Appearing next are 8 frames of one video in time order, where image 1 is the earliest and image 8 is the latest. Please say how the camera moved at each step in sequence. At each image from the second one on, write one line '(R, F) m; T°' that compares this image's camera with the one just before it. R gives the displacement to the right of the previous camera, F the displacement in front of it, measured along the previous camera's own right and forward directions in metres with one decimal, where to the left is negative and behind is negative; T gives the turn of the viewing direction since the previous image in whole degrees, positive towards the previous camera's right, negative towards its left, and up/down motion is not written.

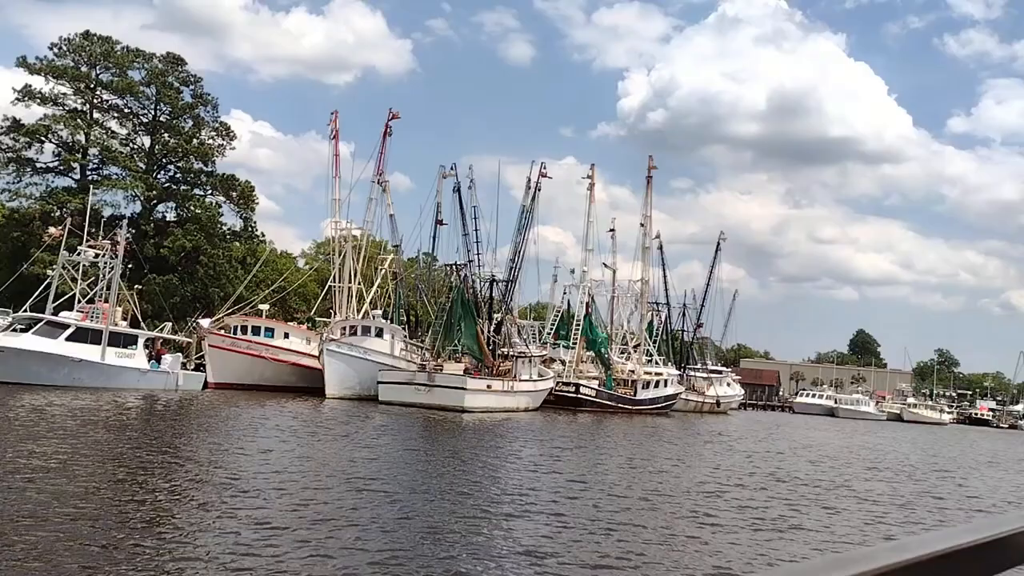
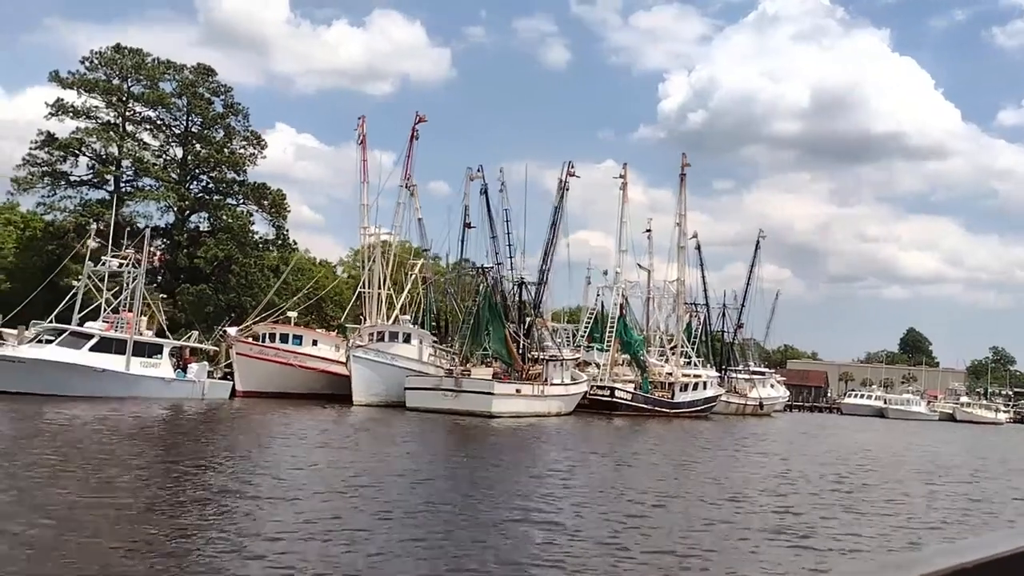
(+0.8, +1.1) m; -3°
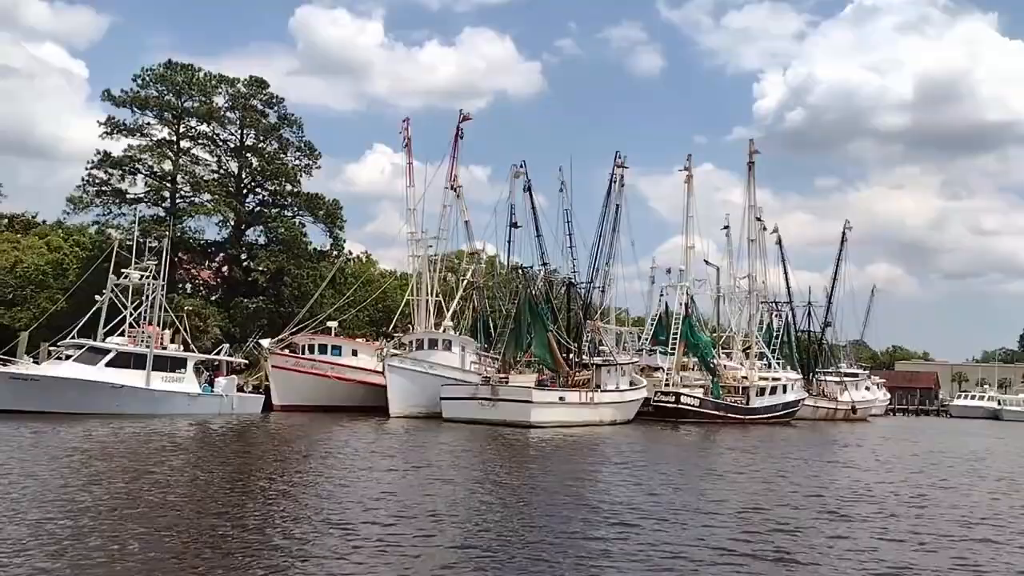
(+2.9, +3.5) m; -6°
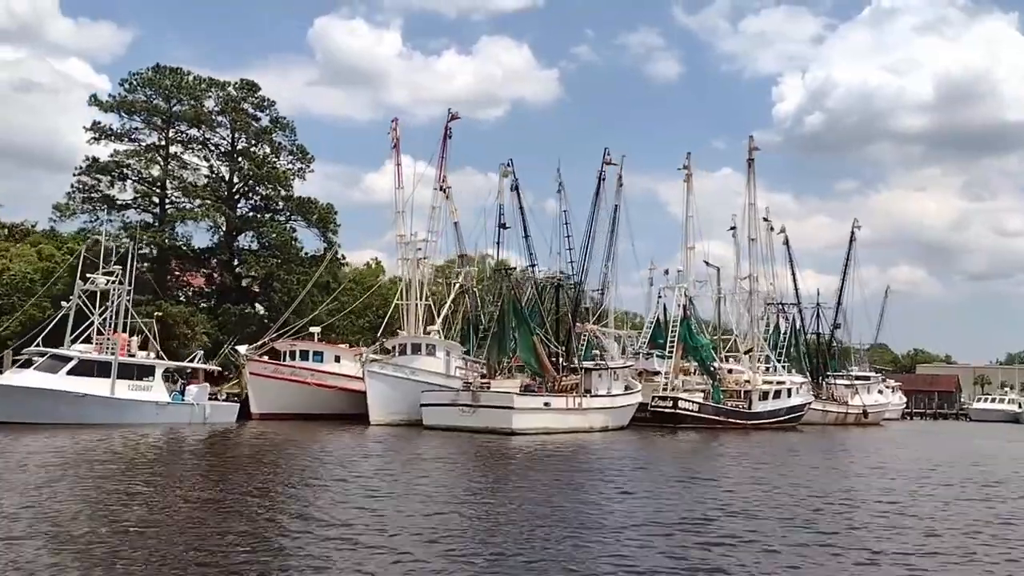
(+1.8, +1.8) m; -1°
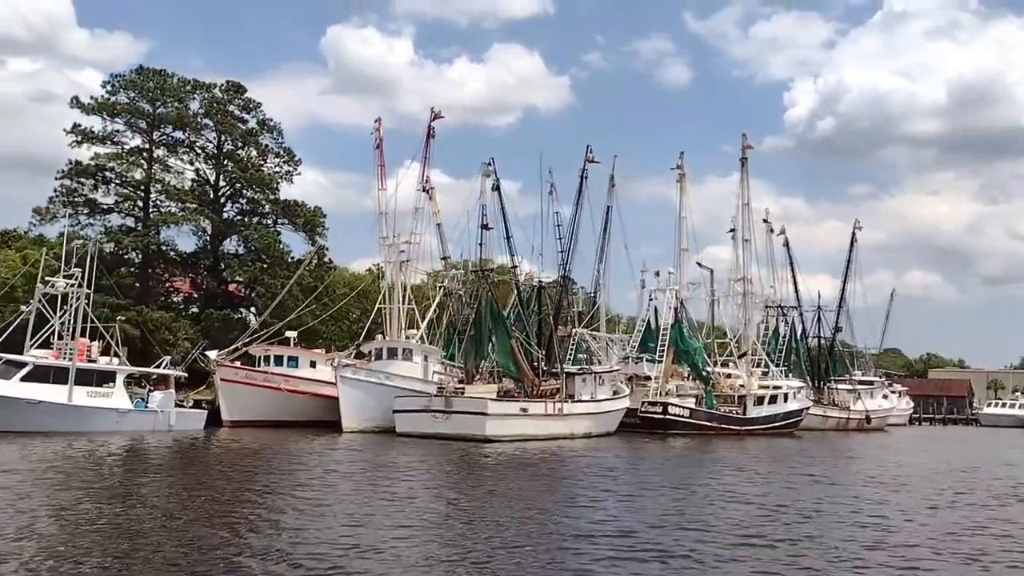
(+1.7, +1.6) m; -1°
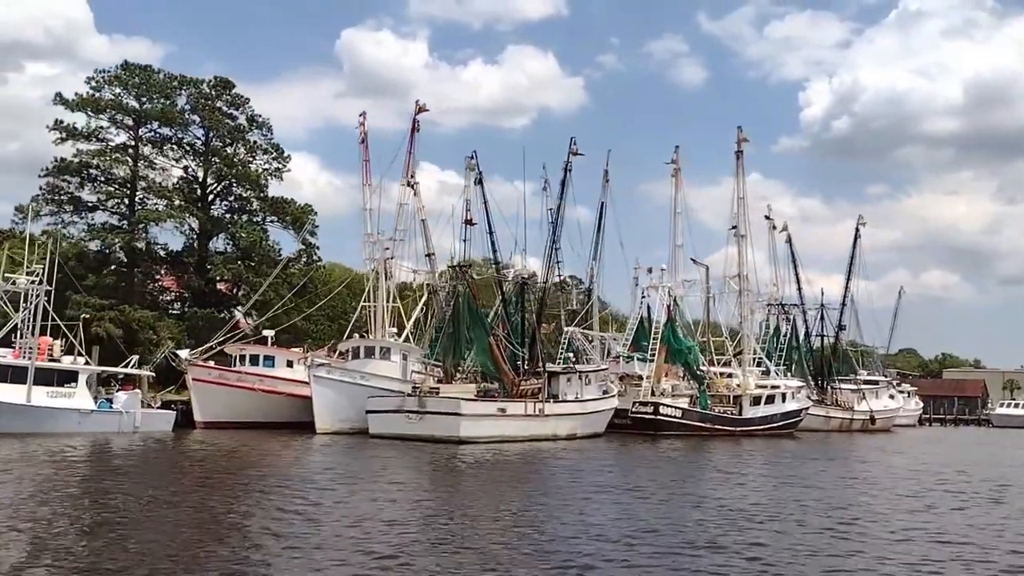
(+1.6, +1.5) m; -1°
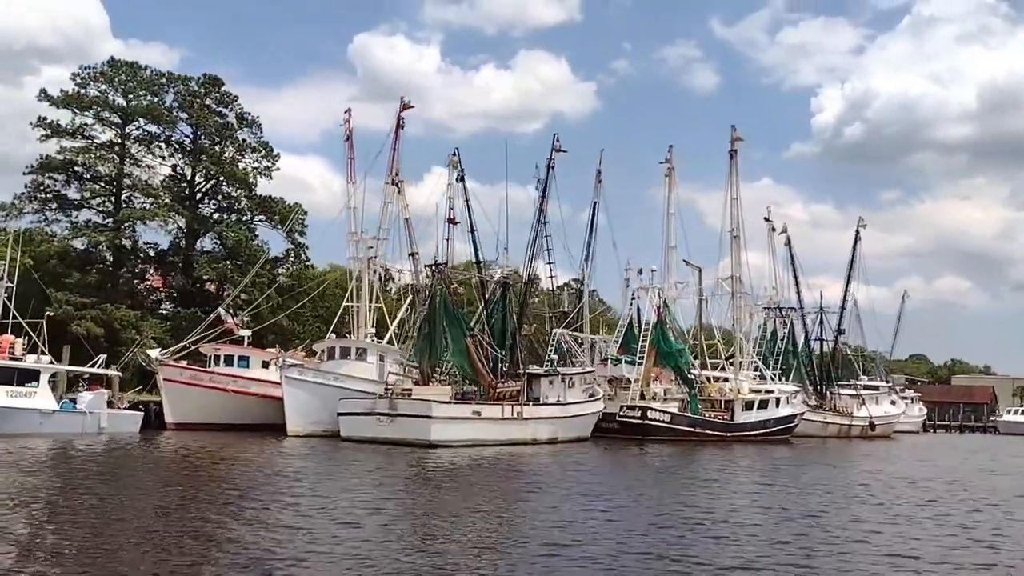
(+1.5, +1.2) m; -1°
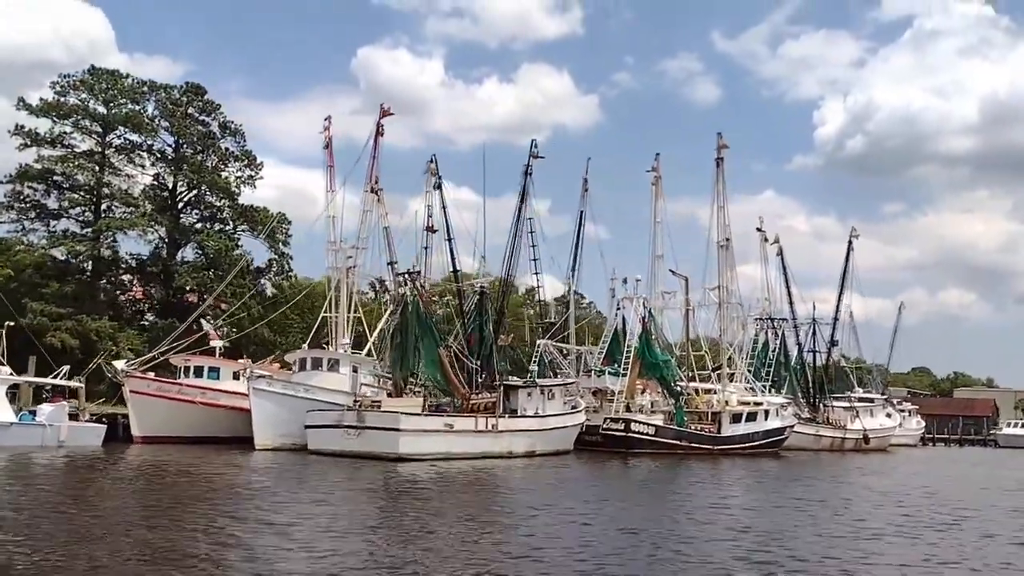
(+1.3, +1.1) m; 0°
